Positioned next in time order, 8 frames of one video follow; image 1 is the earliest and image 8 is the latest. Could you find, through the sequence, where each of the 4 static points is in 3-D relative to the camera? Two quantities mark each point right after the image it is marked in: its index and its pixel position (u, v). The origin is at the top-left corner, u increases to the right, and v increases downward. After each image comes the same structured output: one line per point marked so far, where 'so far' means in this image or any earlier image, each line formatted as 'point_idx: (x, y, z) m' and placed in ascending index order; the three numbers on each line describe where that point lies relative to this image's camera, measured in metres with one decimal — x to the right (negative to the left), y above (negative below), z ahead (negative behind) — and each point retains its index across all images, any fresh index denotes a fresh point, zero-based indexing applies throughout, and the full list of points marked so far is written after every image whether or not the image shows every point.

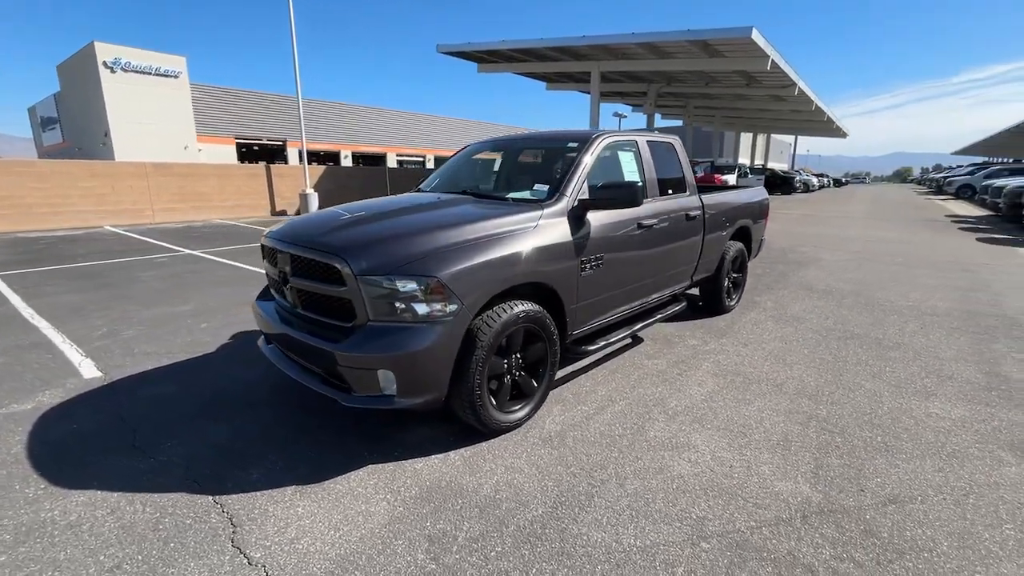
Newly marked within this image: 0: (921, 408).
0: (+3.1, -0.9, +3.5) m
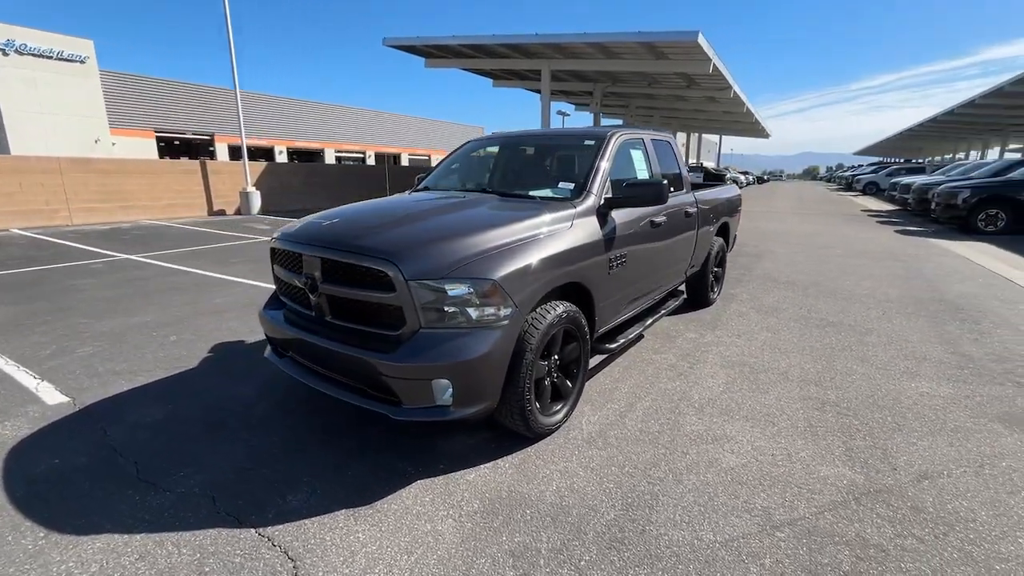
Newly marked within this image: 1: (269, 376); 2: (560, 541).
0: (+3.3, -0.8, +3.8) m
1: (-2.0, -0.7, +3.9) m
2: (+0.2, -1.2, +2.2) m
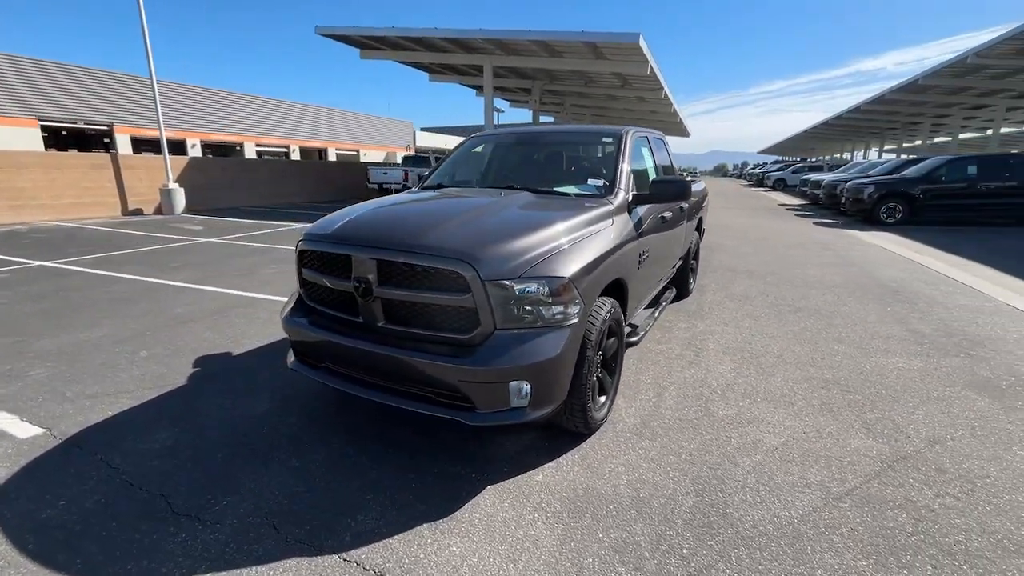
0: (+3.4, -0.7, +4.3) m
1: (-1.8, -0.8, +3.6) m
2: (+0.7, -1.2, +2.2) m
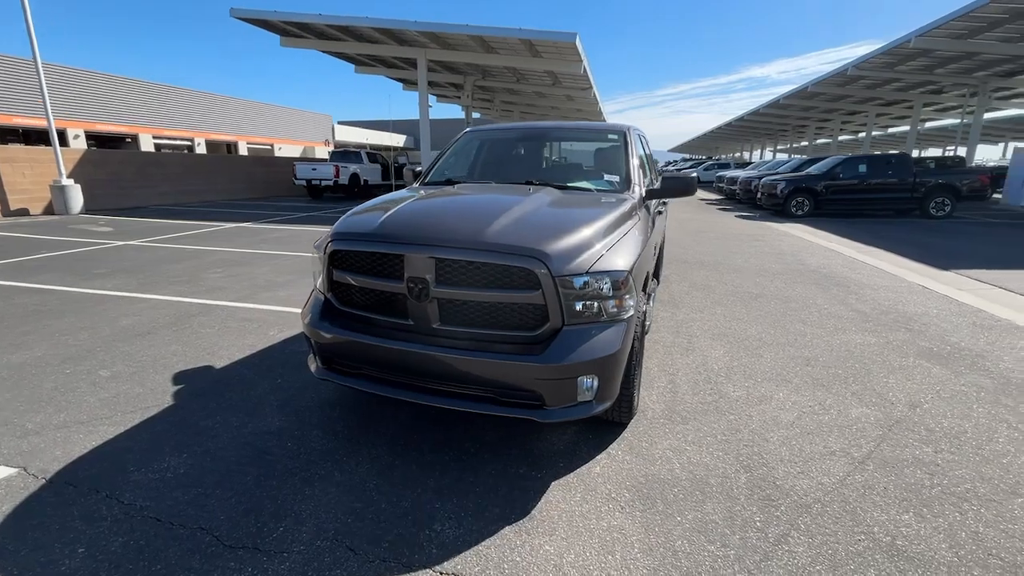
0: (+3.4, -0.5, +4.8) m
1: (-1.6, -0.8, +3.3) m
2: (+1.1, -1.1, +2.4) m
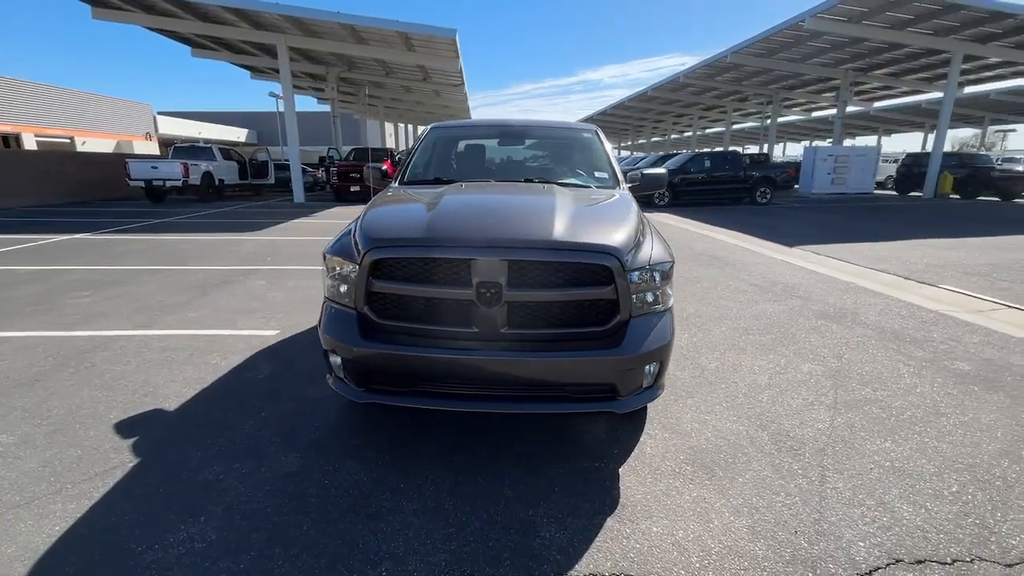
0: (+3.0, -0.3, +5.7) m
1: (-1.3, -0.9, +2.9) m
2: (+1.5, -1.0, +2.7) m
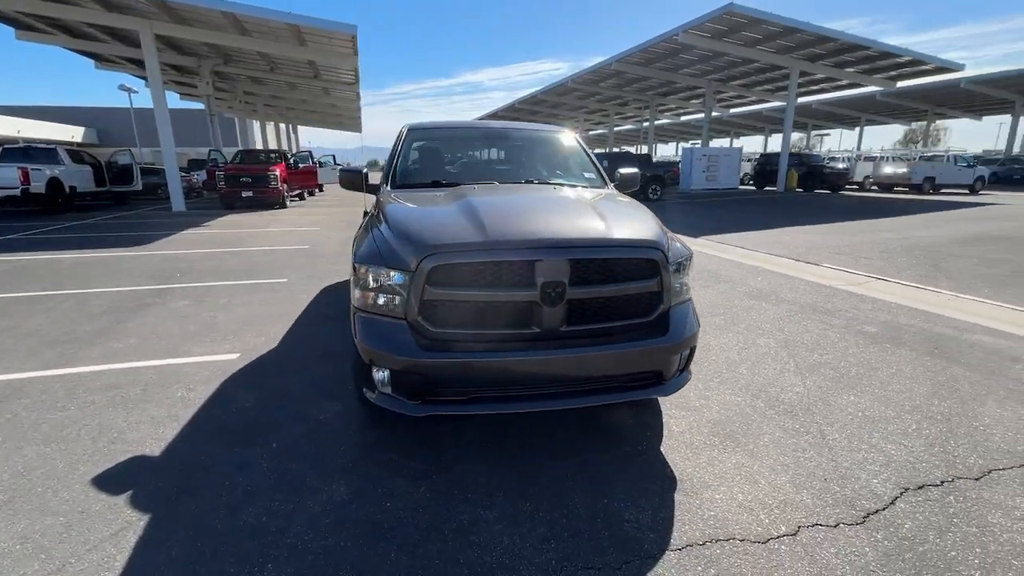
0: (+2.6, -0.1, +6.3) m
1: (-1.1, -1.0, +2.6) m
2: (+1.7, -0.9, +3.1) m
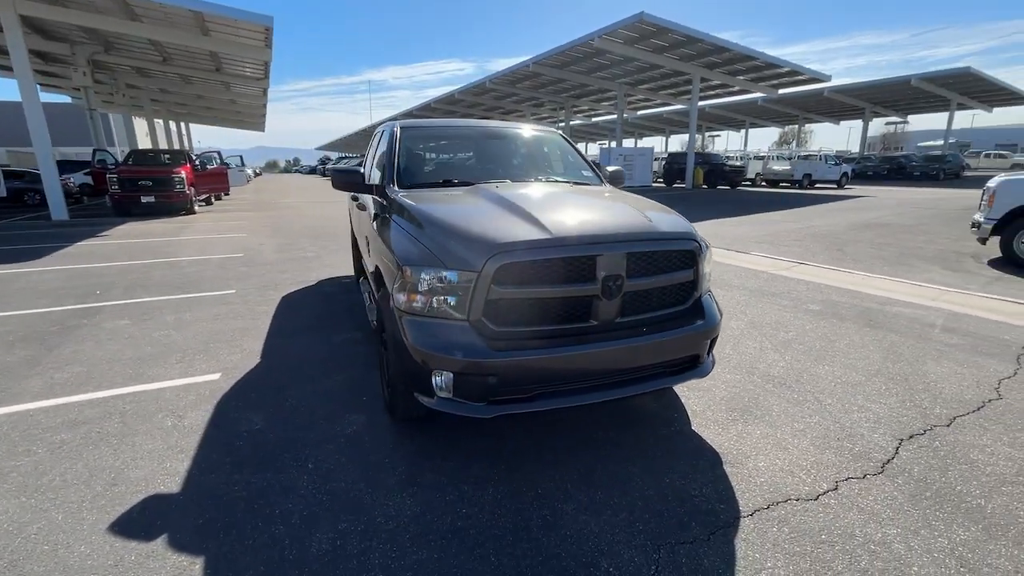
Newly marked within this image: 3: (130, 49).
0: (+2.2, +0.1, +6.7) m
1: (-0.7, -1.0, +2.5) m
2: (+1.9, -0.8, +3.4) m
3: (-15.8, +9.9, +19.6) m
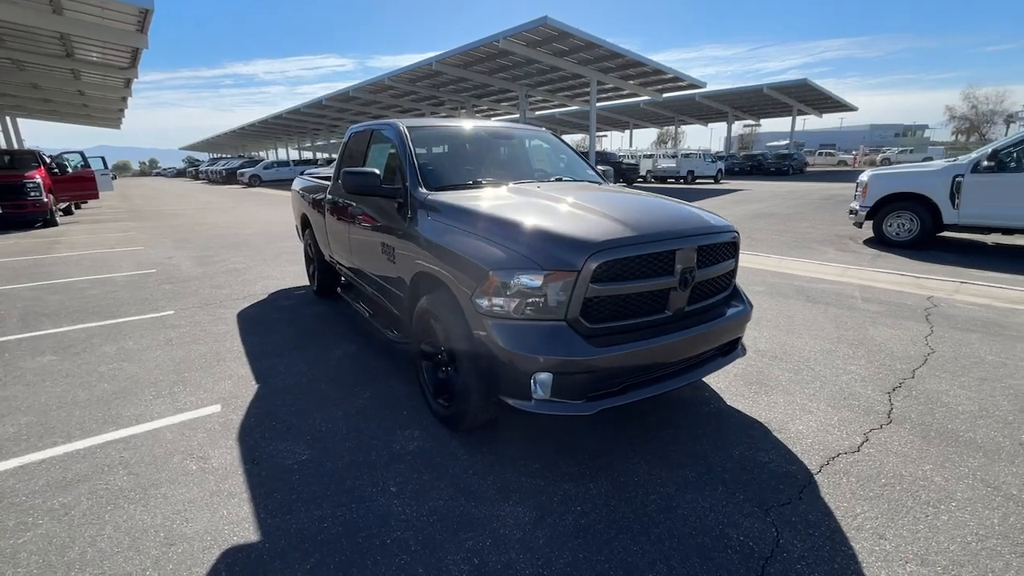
0: (+1.7, +0.2, +7.1) m
1: (-0.2, -1.1, +2.4) m
2: (+2.2, -0.7, +3.9) m
3: (-19.2, +8.8, +15.9) m
